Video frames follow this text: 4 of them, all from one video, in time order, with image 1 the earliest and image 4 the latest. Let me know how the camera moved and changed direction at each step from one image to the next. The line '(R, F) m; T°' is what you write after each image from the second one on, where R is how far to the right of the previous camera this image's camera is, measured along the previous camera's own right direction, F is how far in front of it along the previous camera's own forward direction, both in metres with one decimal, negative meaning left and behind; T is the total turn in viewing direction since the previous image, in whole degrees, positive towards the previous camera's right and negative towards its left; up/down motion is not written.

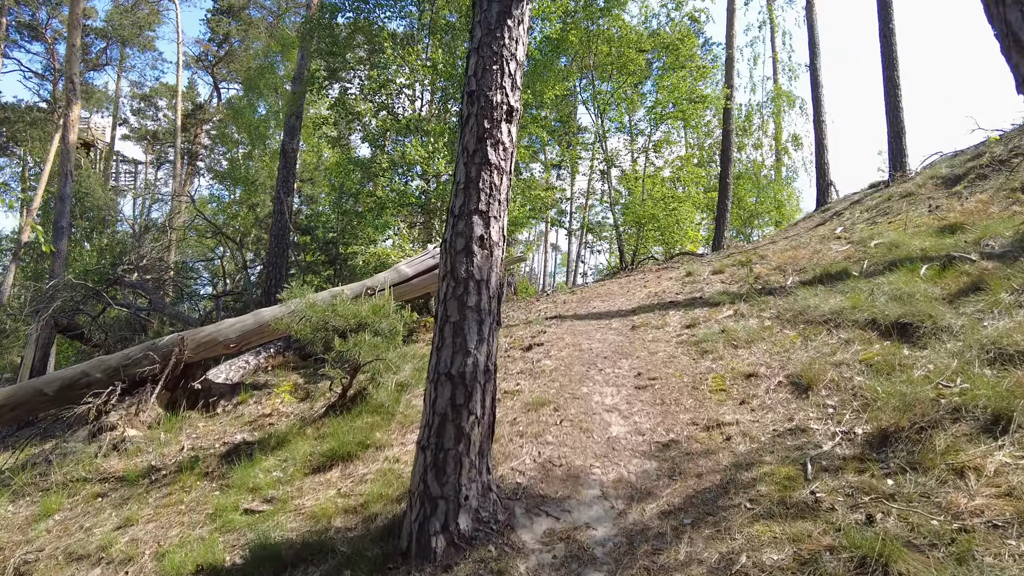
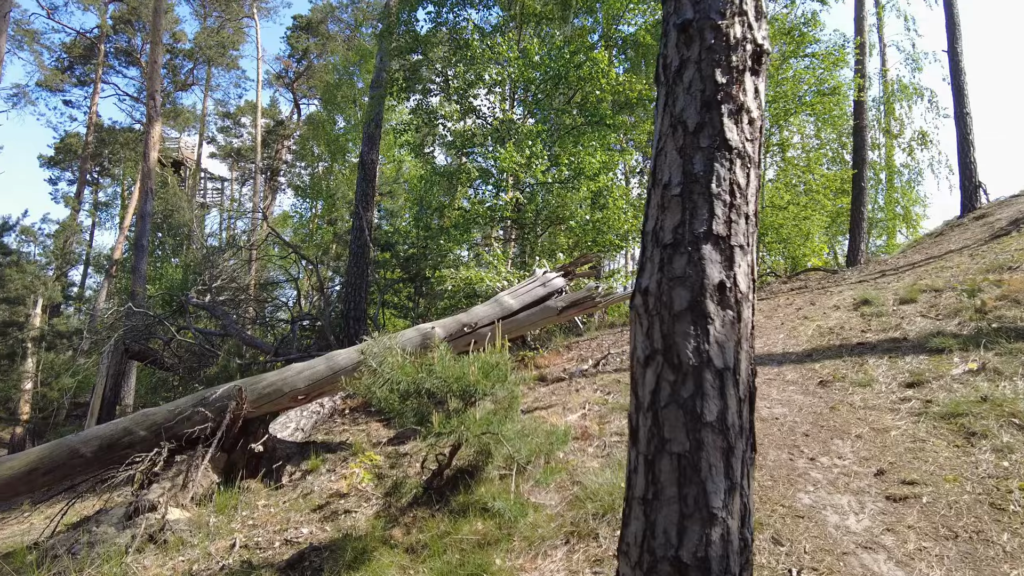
(-0.4, +1.3) m; -6°
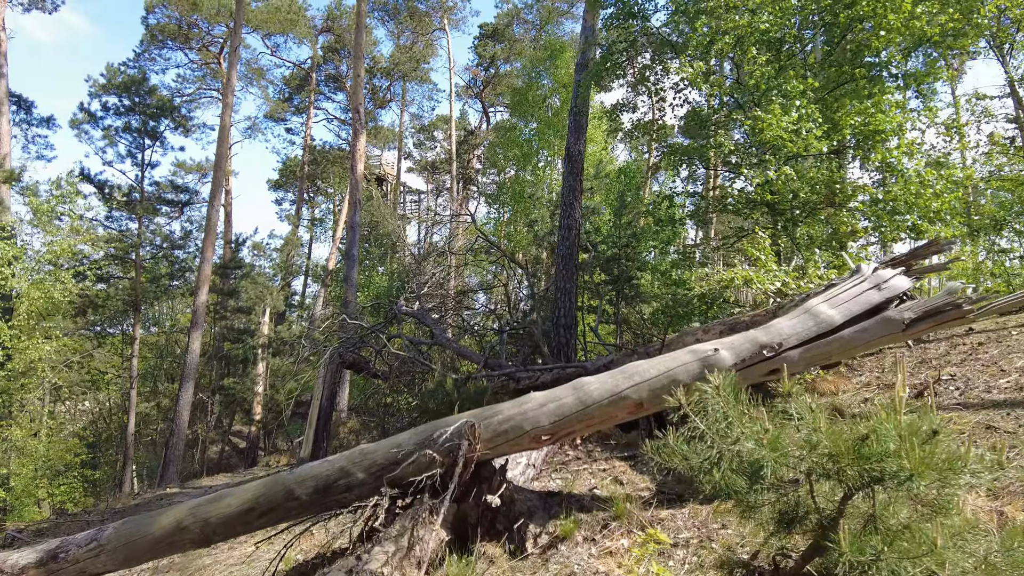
(-0.6, +1.1) m; -15°
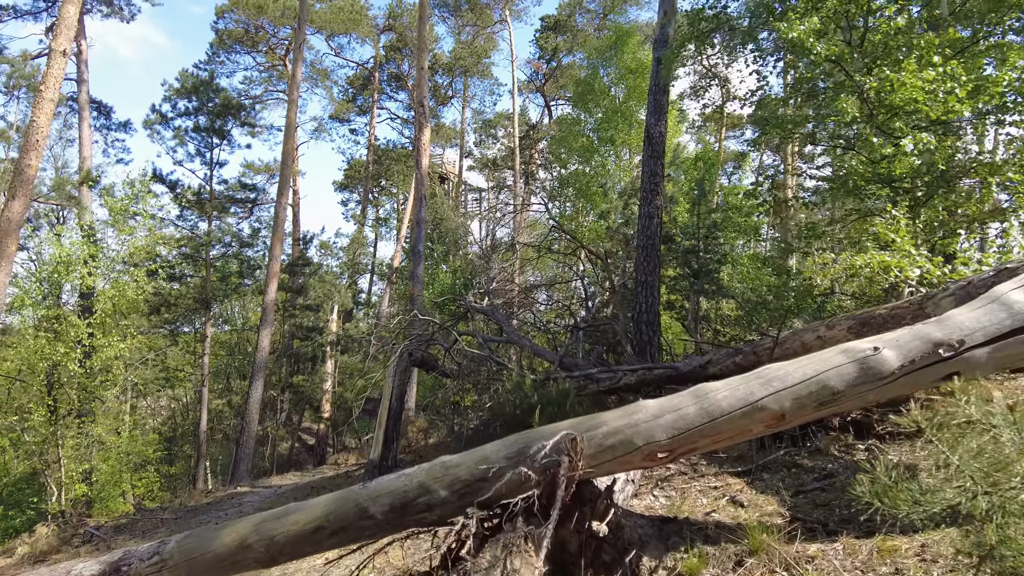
(-0.2, +0.5) m; -5°
